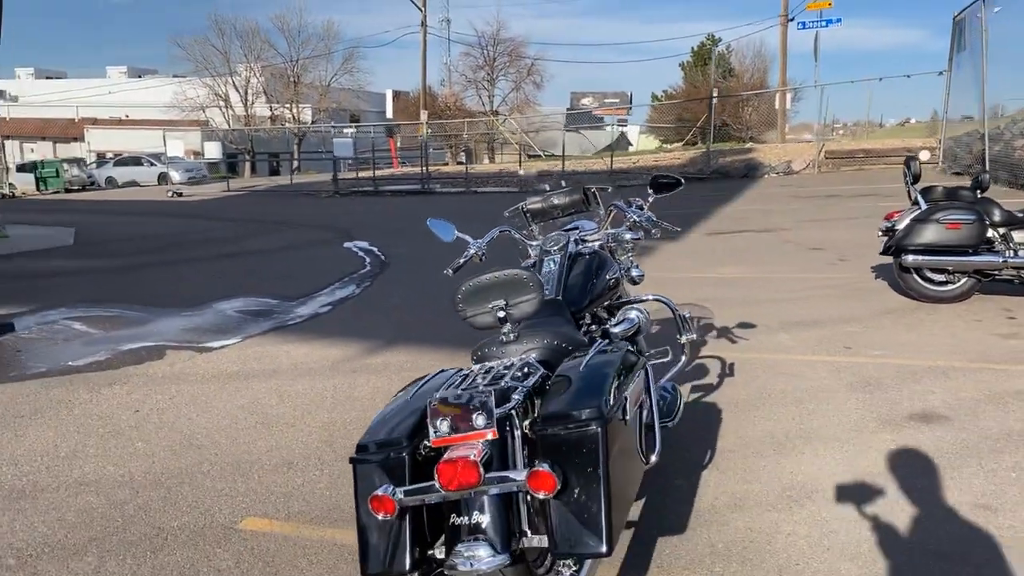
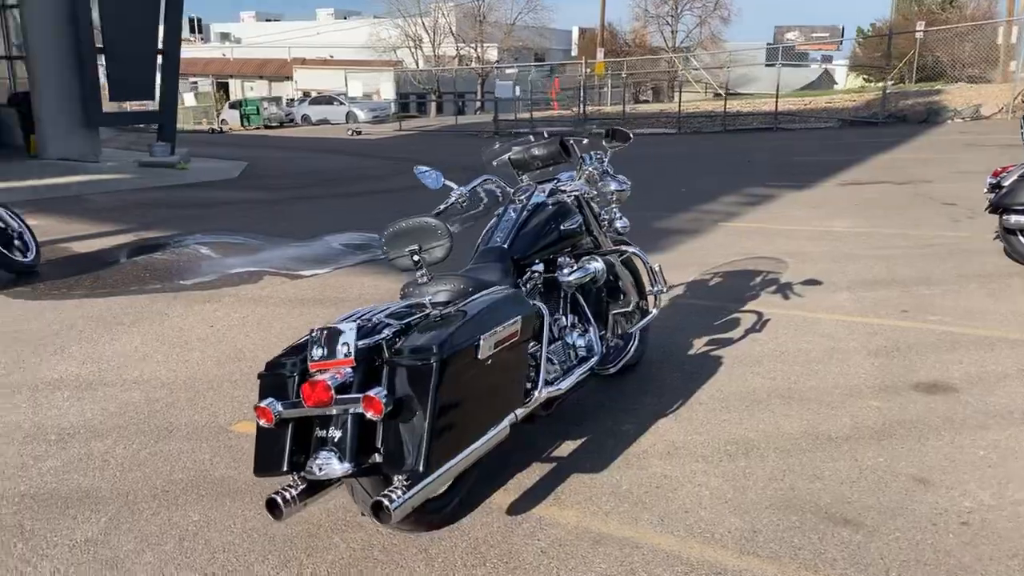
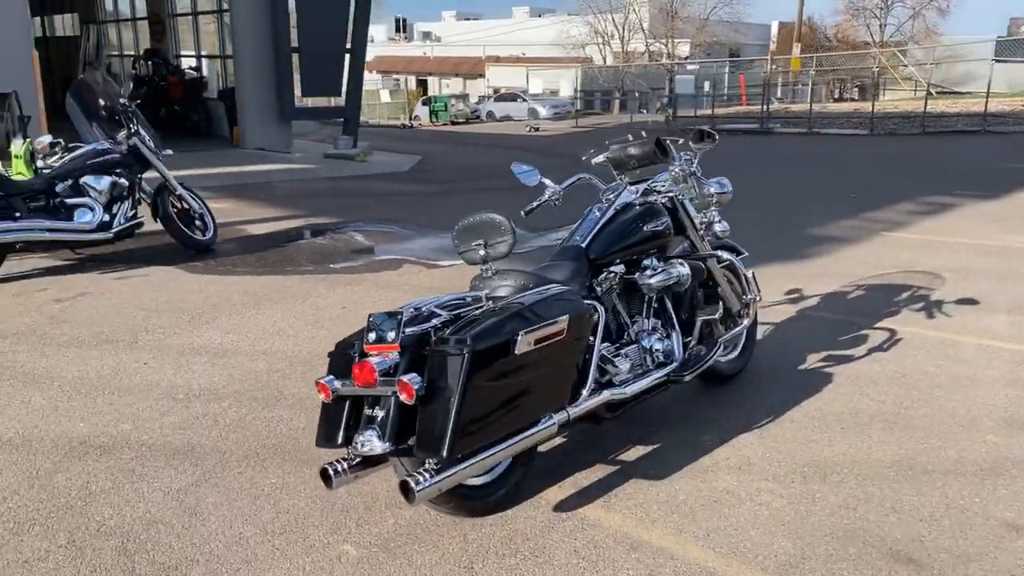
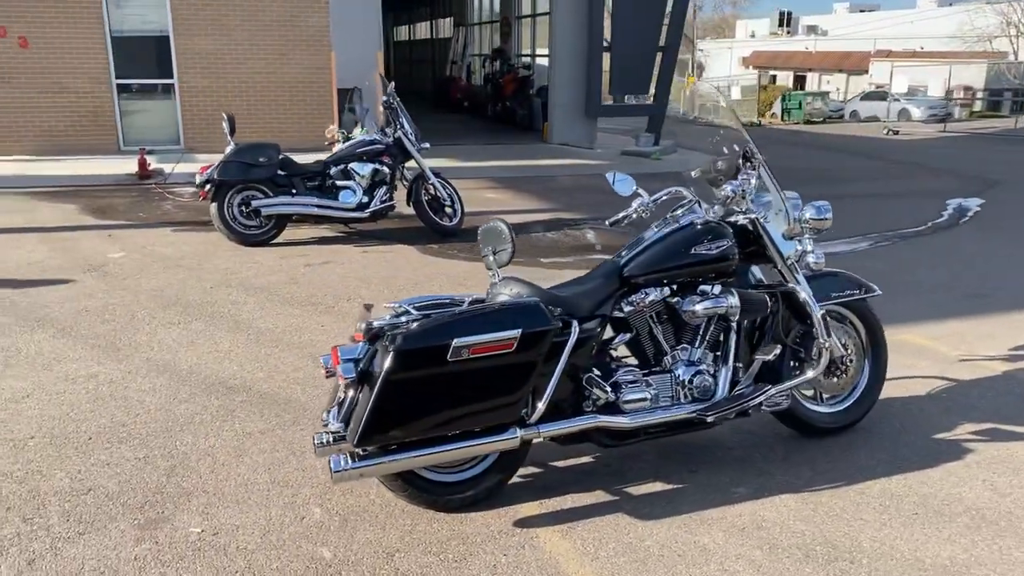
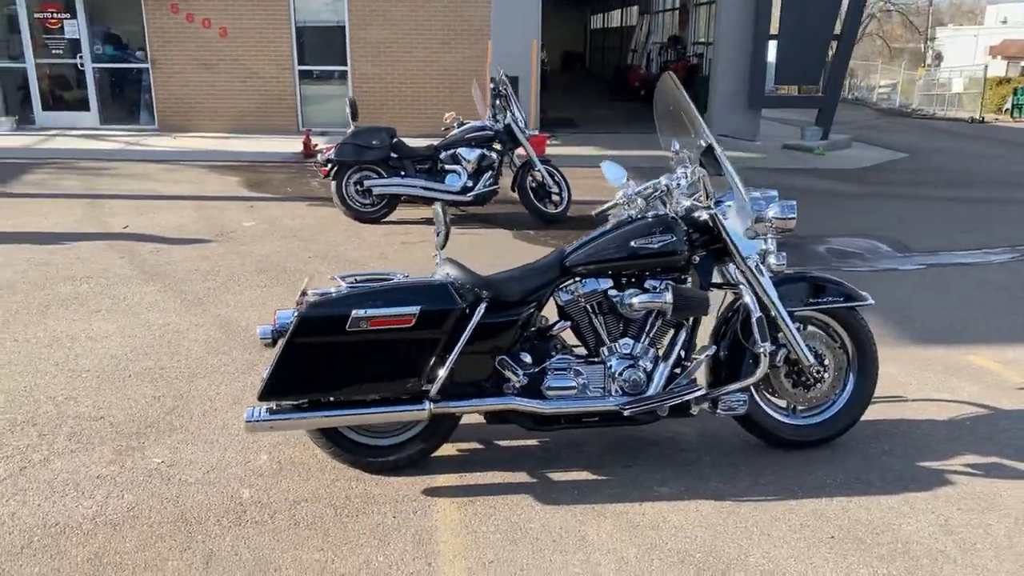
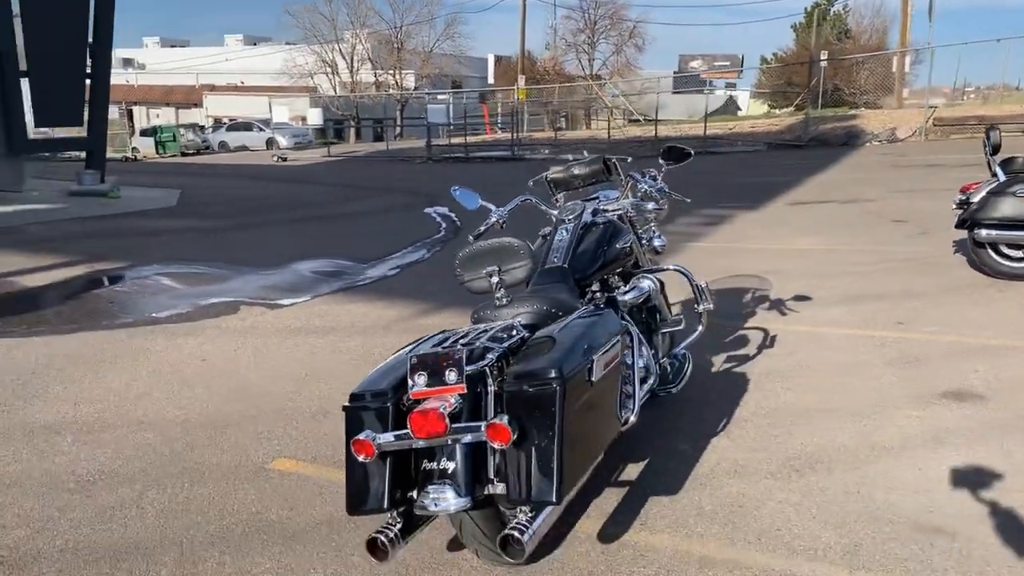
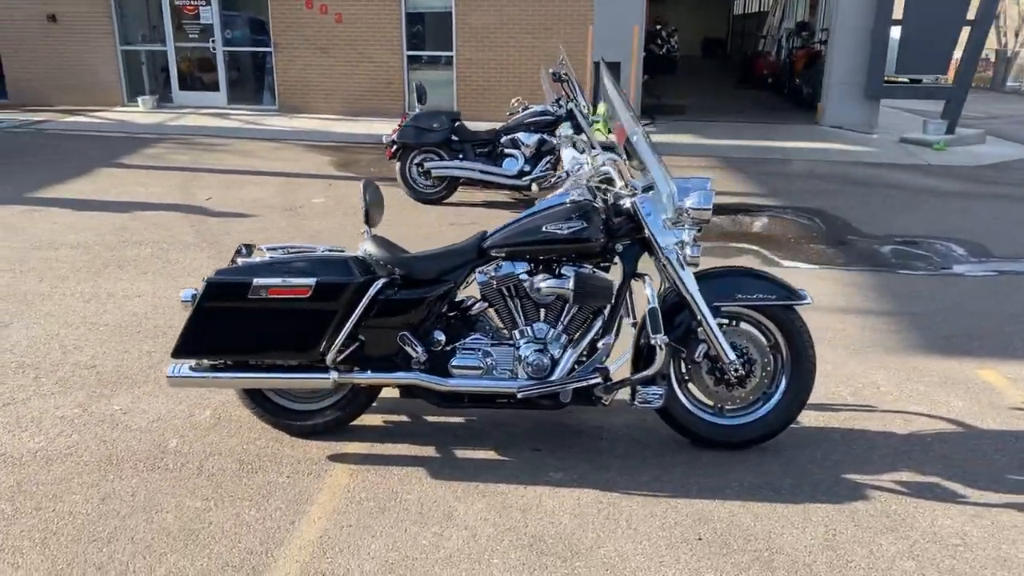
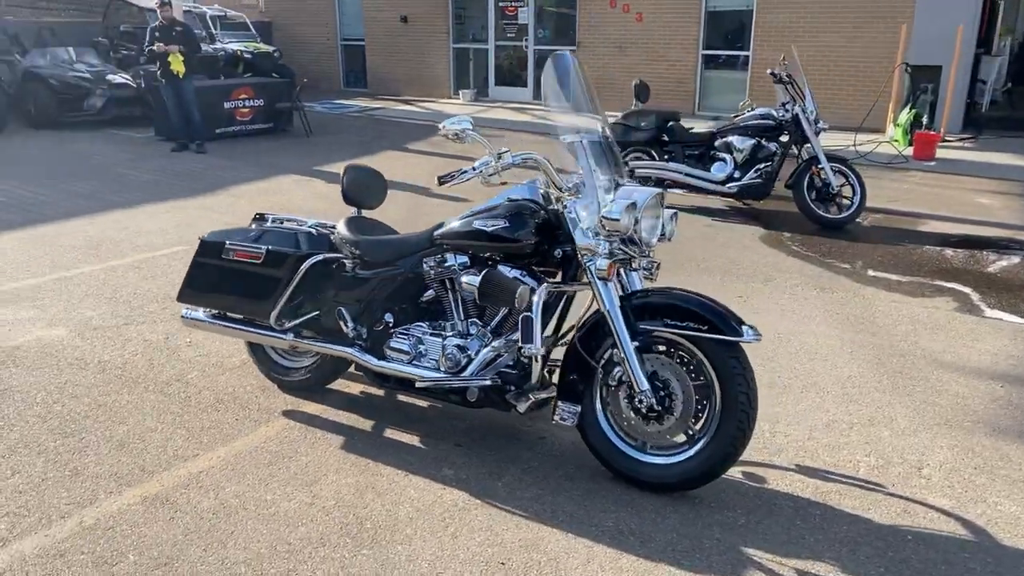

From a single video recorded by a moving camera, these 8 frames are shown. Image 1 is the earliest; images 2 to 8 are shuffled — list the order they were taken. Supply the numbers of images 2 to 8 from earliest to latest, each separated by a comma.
6, 2, 3, 4, 5, 7, 8
